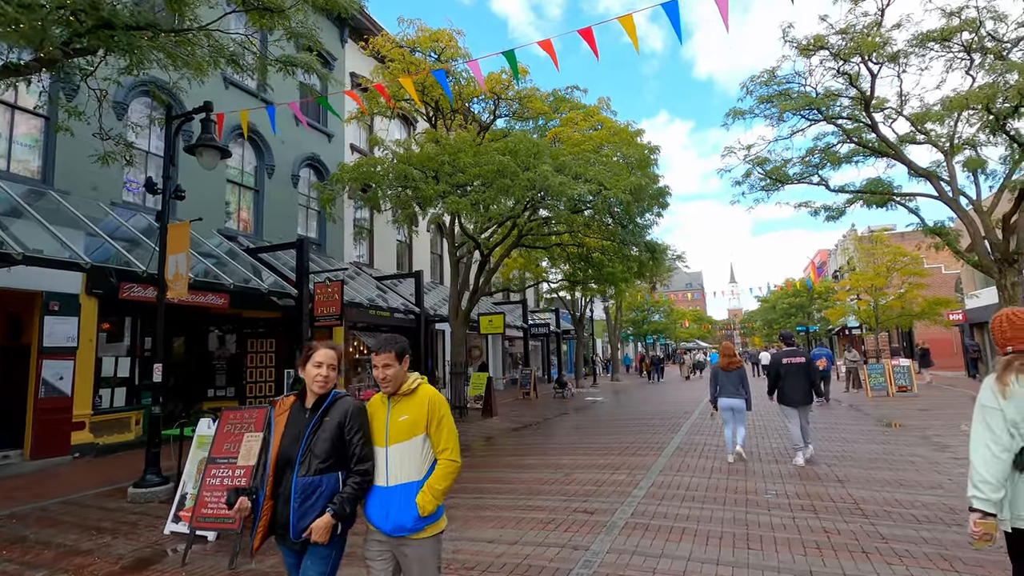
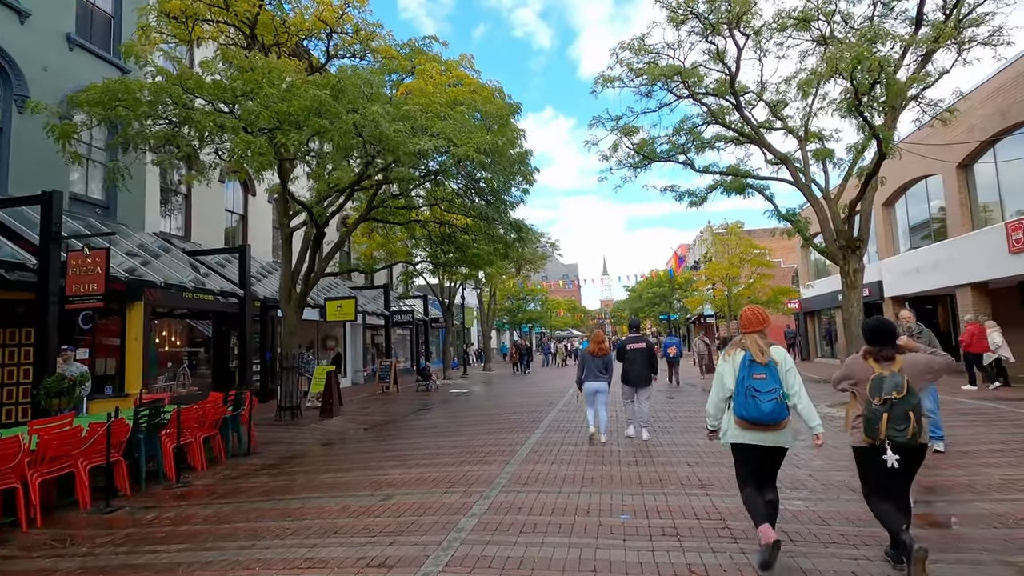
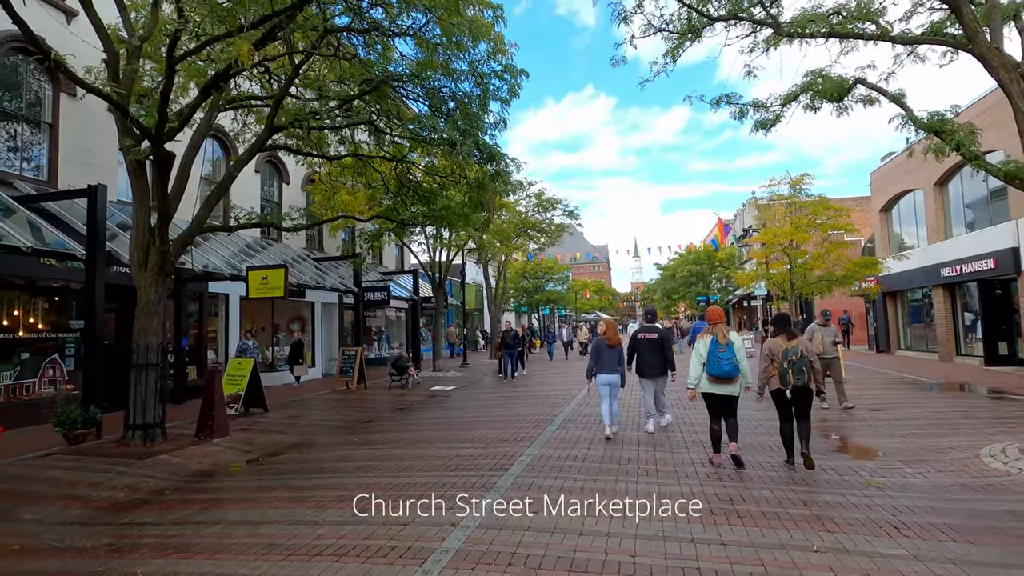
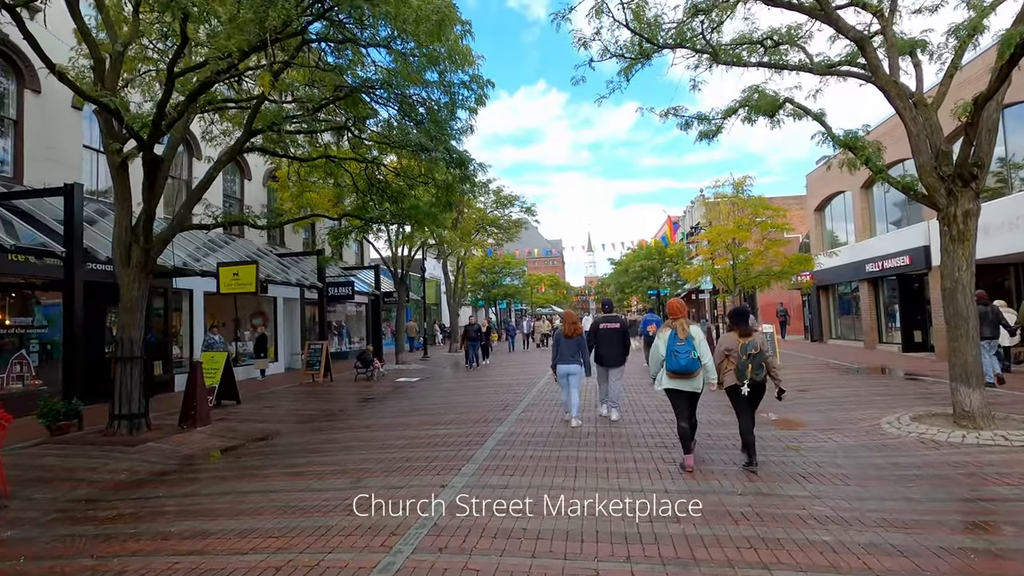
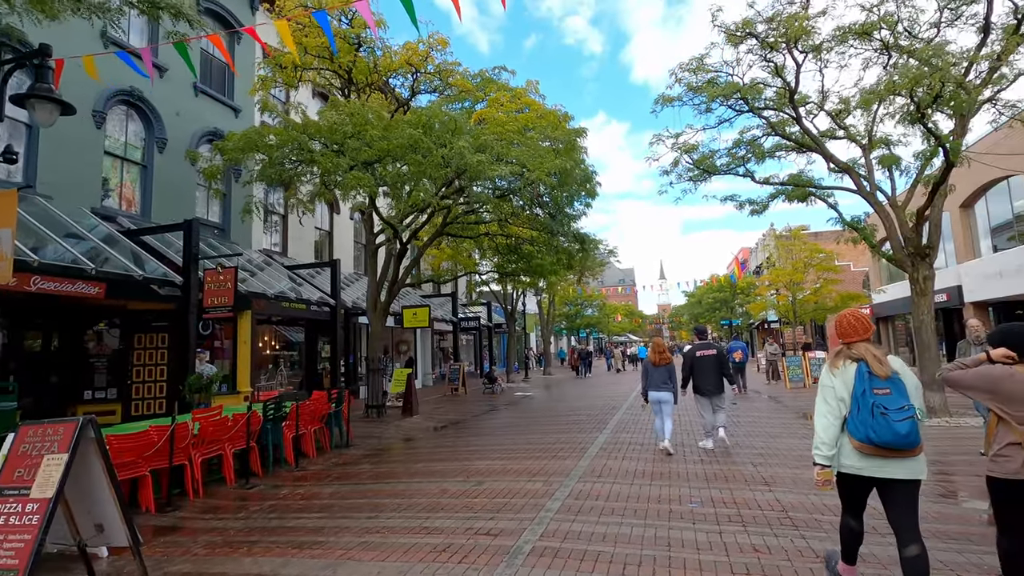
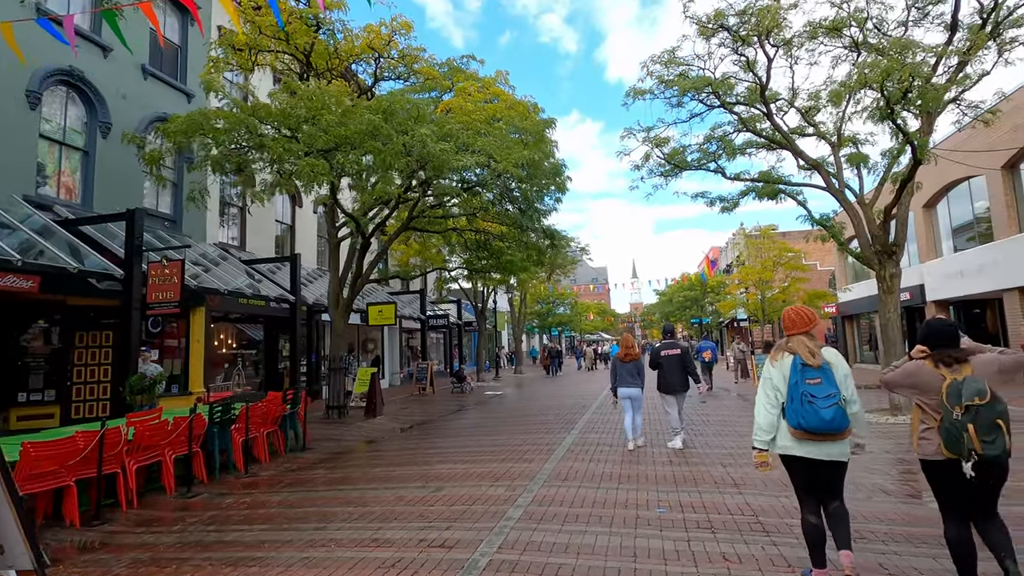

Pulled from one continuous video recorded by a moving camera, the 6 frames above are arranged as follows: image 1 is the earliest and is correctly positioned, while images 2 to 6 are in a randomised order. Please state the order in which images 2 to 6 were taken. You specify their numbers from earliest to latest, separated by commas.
5, 6, 2, 4, 3
